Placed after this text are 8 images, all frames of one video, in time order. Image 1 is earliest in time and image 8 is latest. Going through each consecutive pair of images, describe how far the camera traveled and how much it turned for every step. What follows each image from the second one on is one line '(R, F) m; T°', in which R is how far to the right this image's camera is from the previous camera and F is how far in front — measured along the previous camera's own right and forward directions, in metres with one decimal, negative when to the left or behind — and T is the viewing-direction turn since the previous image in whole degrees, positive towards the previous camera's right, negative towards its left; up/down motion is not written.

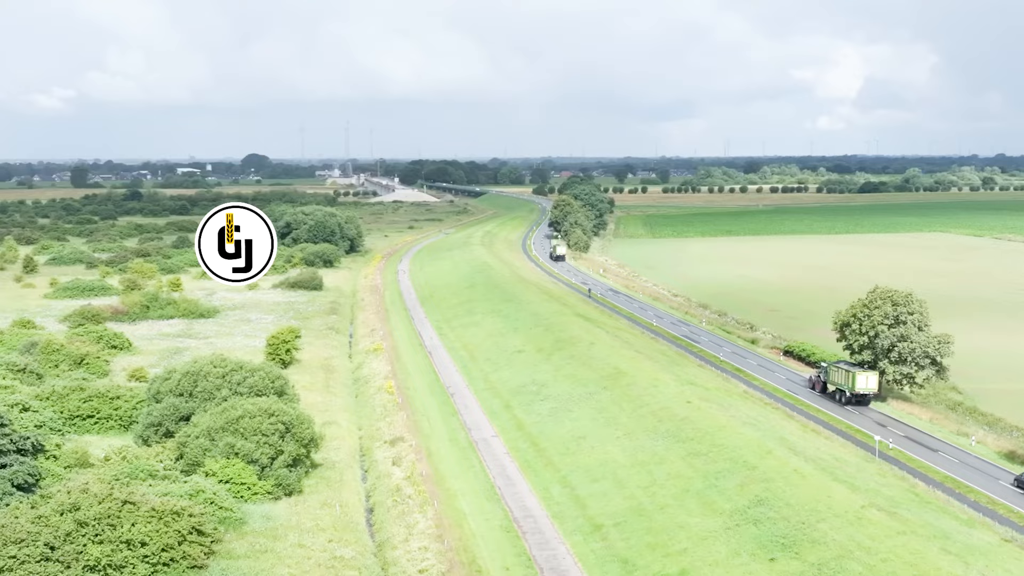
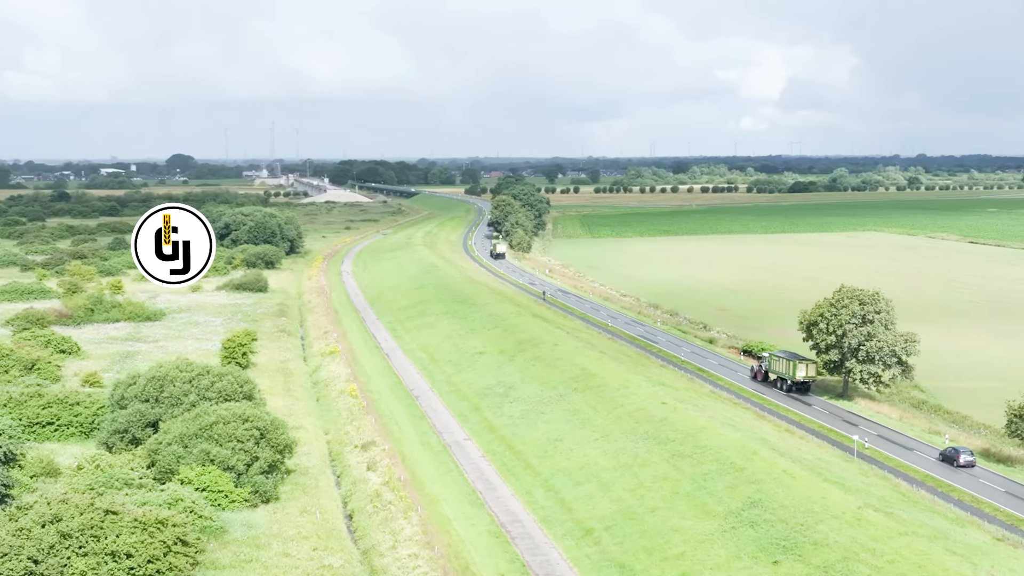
(-1.2, +0.5) m; +3°
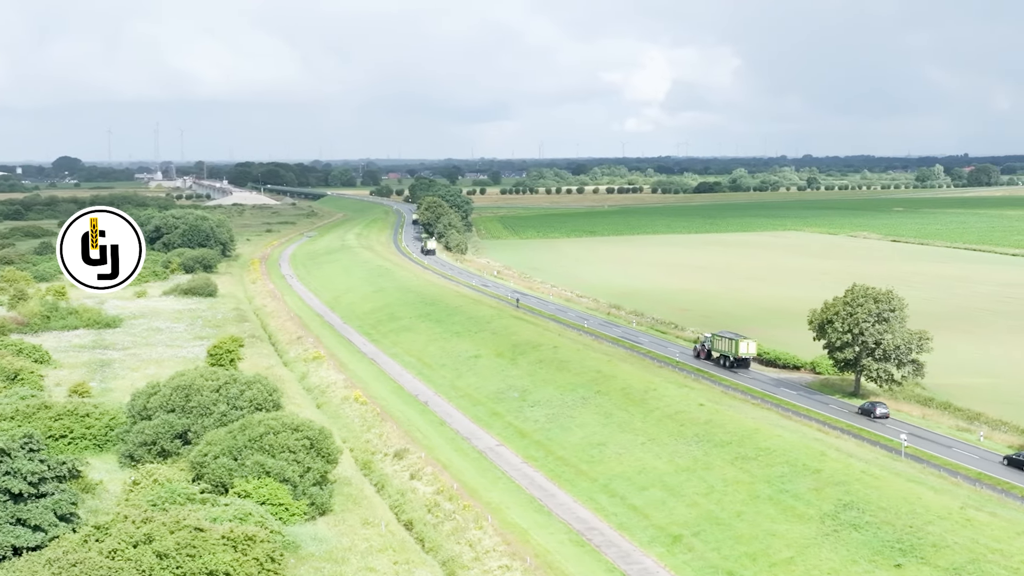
(-3.7, +0.9) m; +5°
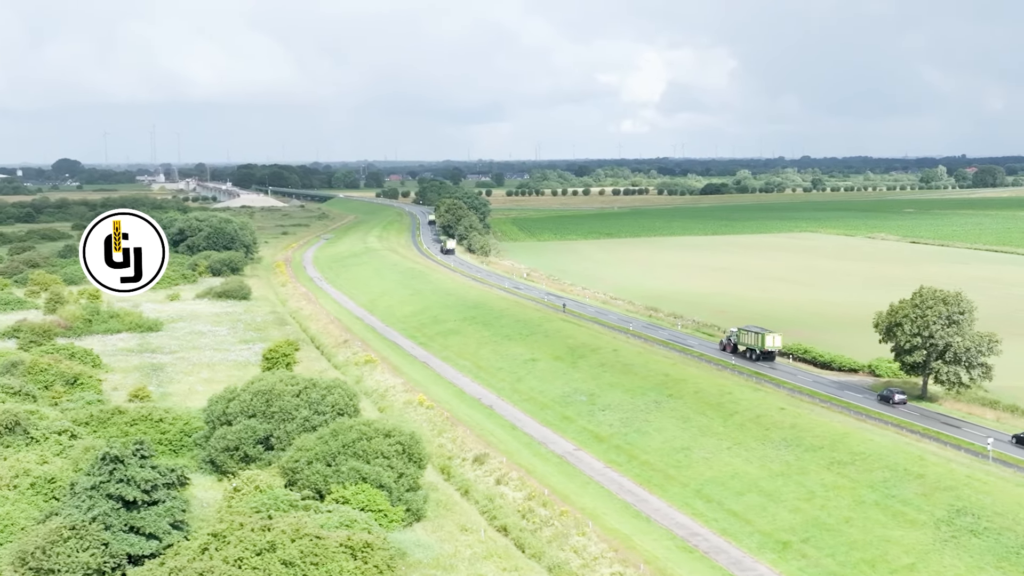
(-2.1, +0.2) m; 0°
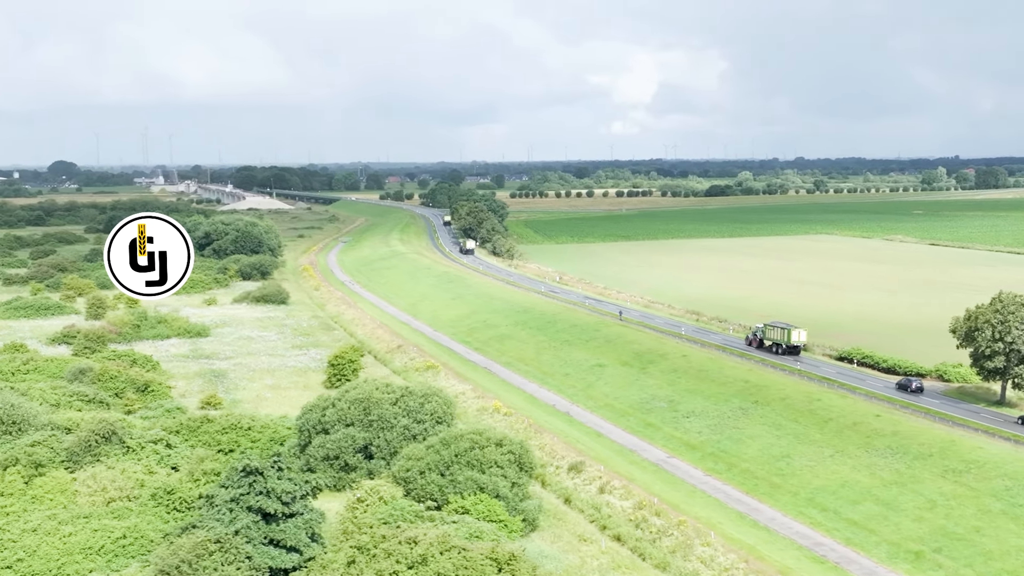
(-2.6, +0.2) m; 0°
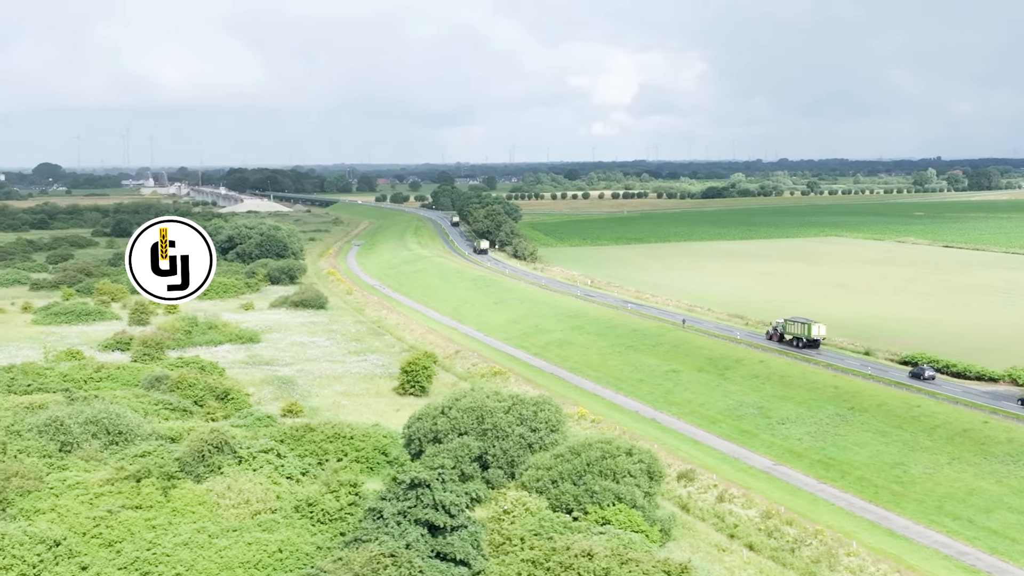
(-3.2, +0.2) m; +1°
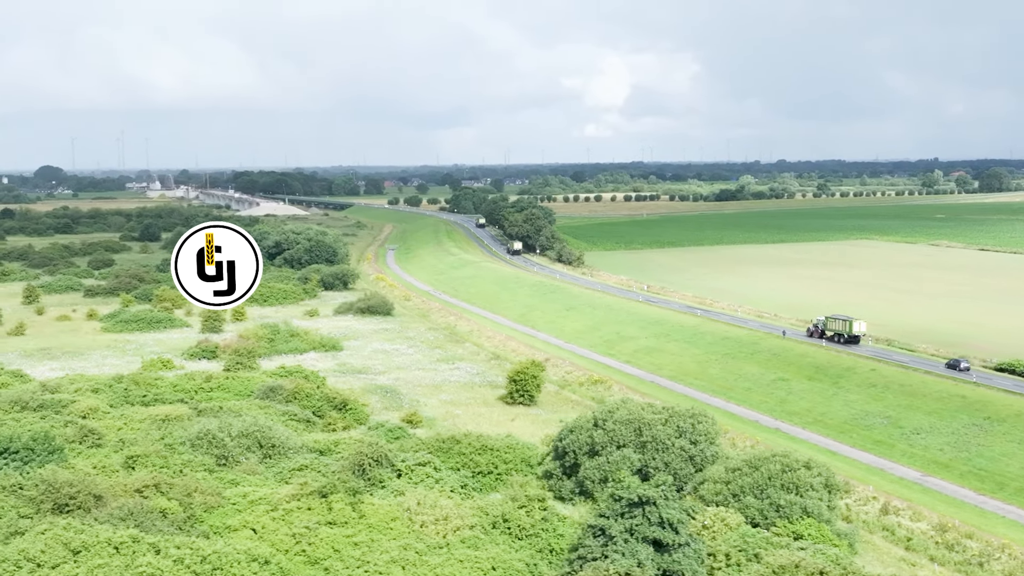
(-3.9, +0.1) m; 0°
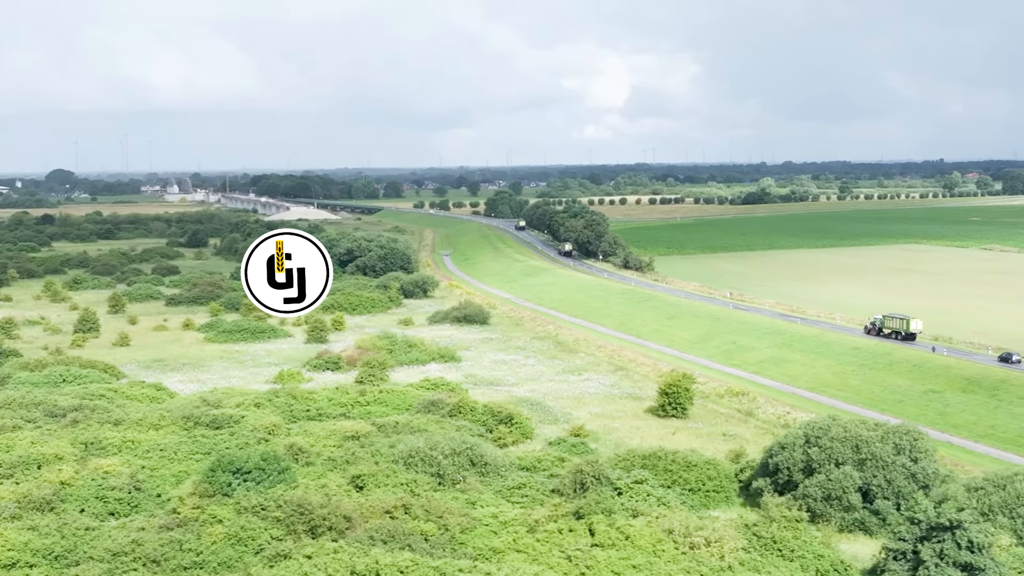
(-5.2, +0.1) m; 0°
